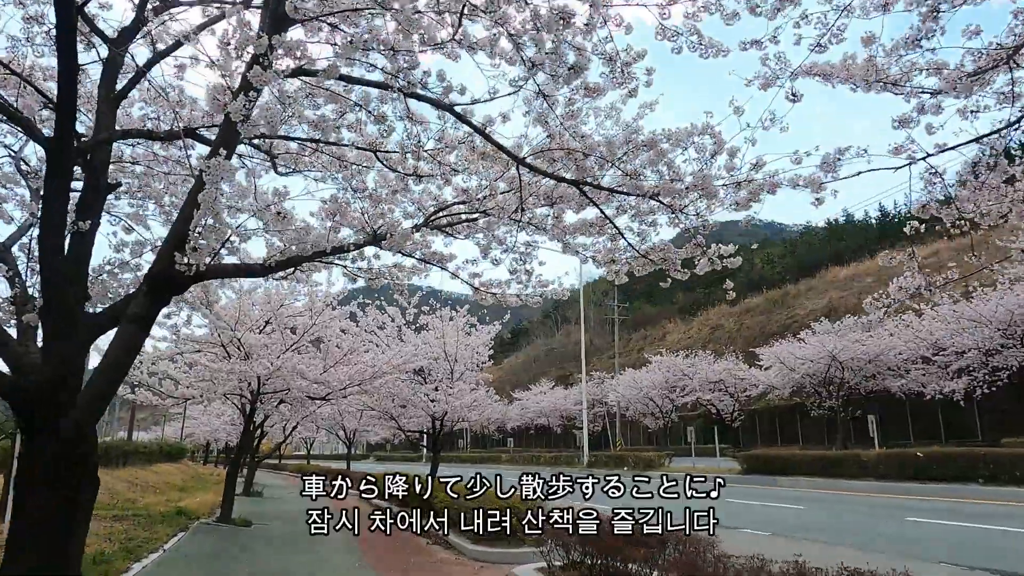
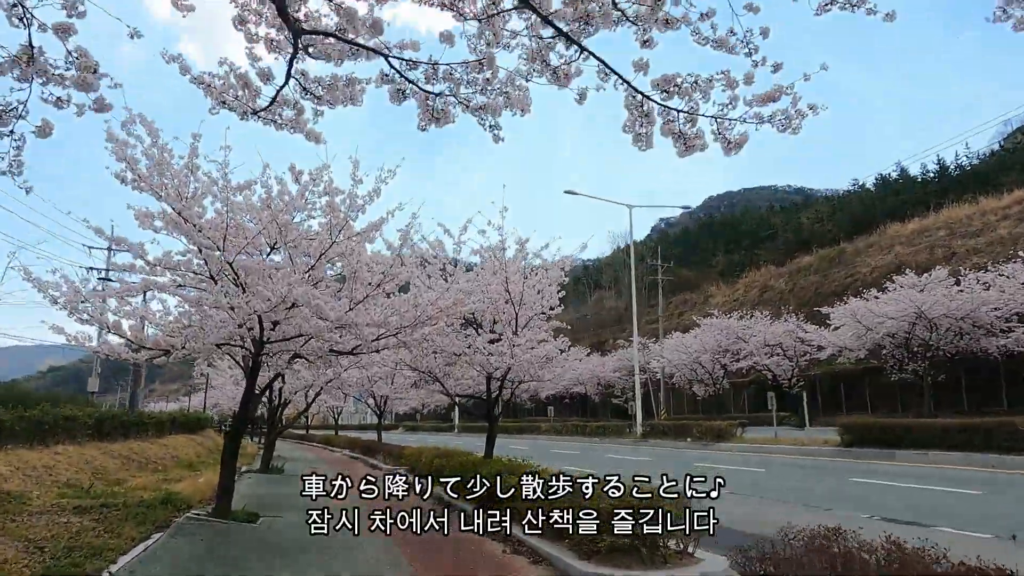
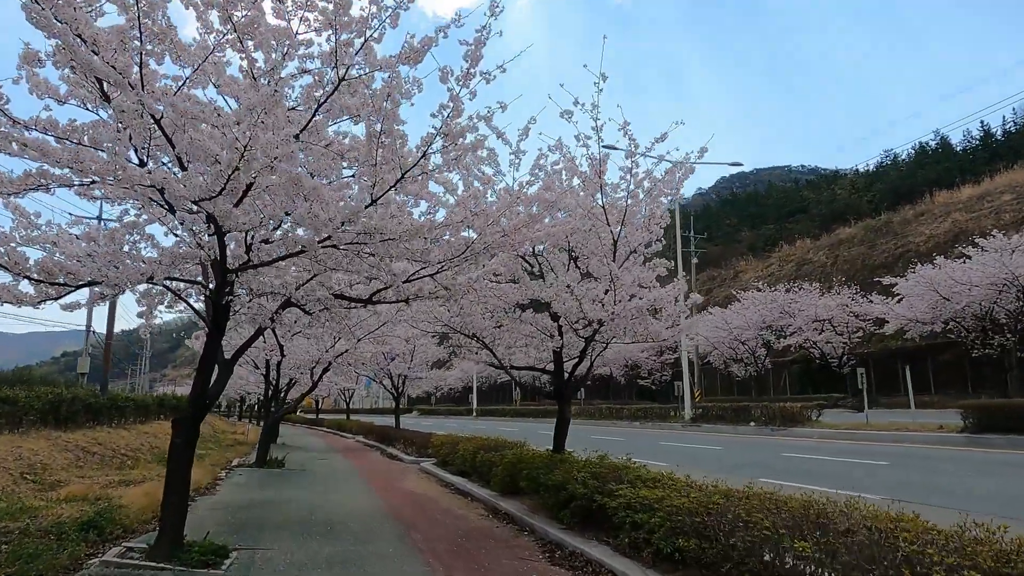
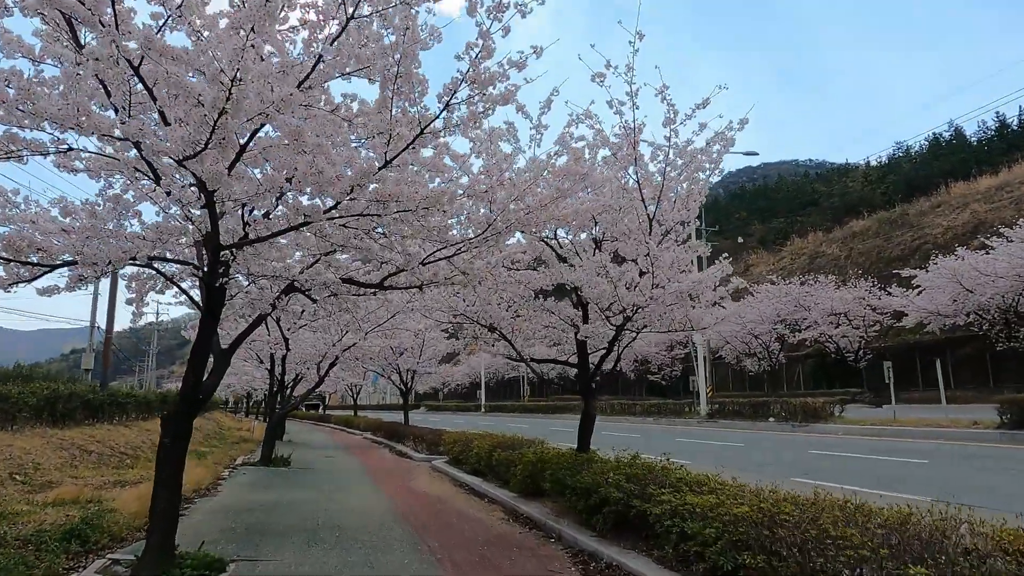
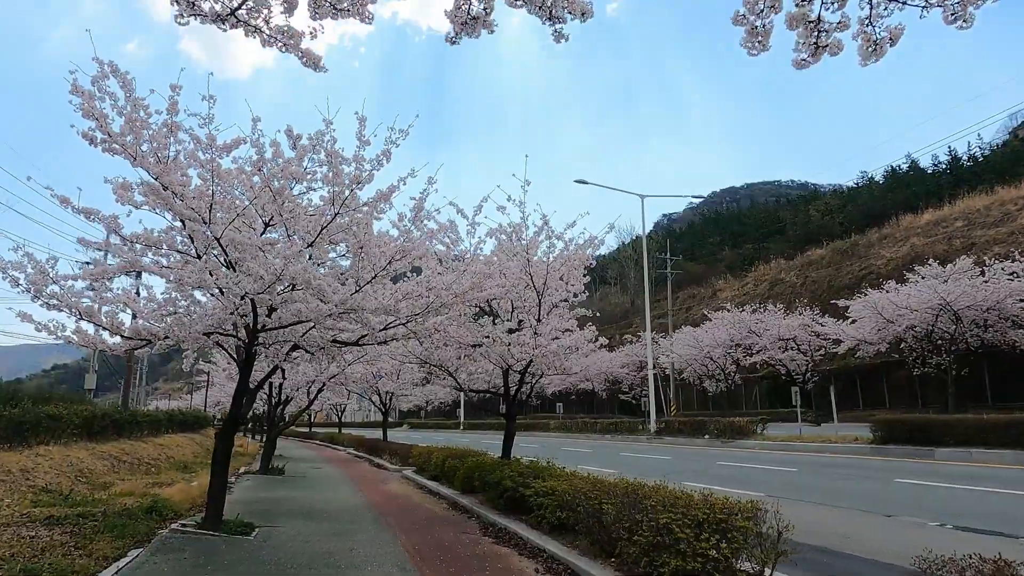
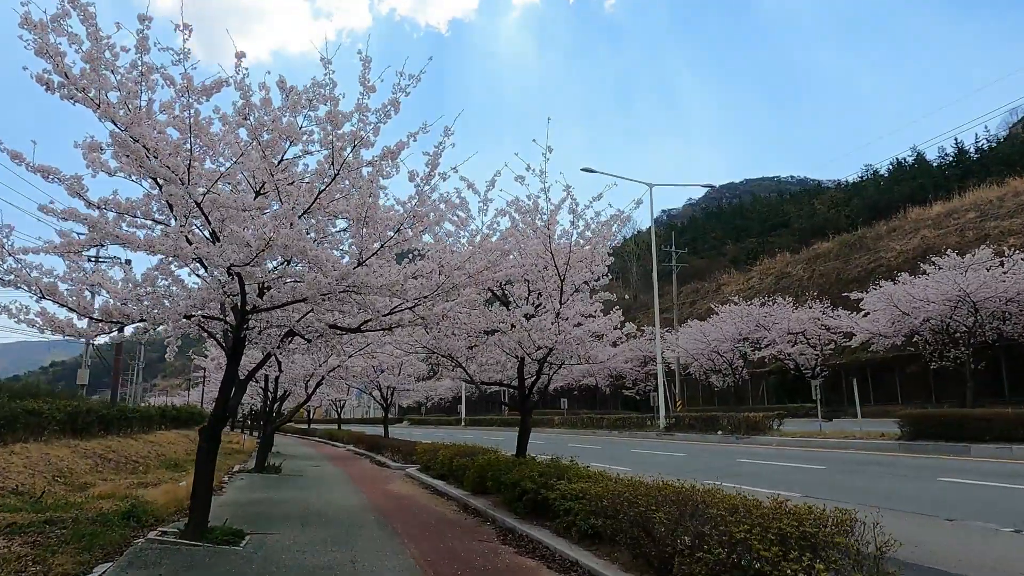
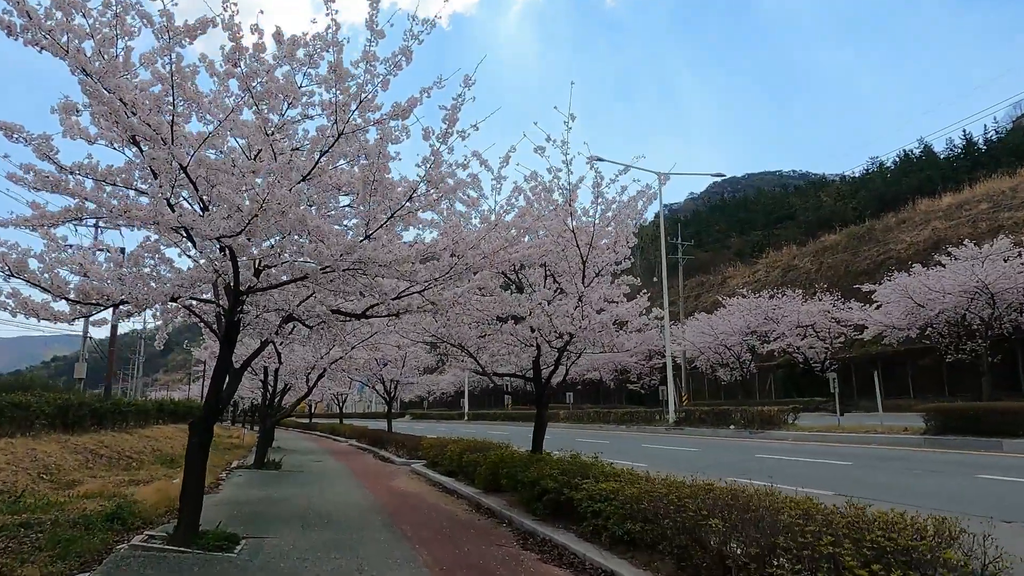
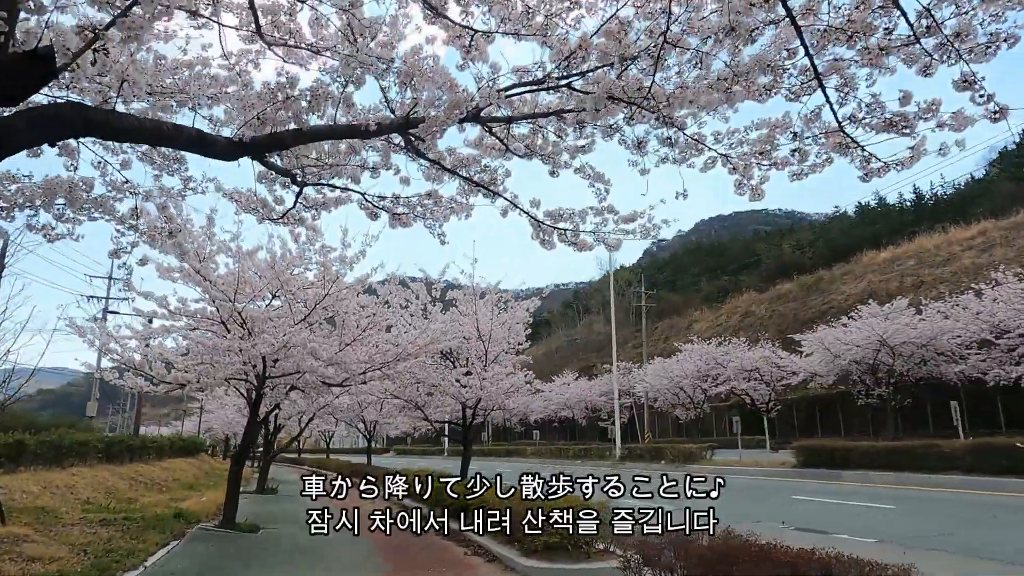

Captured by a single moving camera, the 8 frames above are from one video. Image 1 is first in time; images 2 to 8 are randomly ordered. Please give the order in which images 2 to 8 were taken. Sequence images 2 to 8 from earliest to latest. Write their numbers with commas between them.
8, 2, 5, 6, 7, 3, 4
